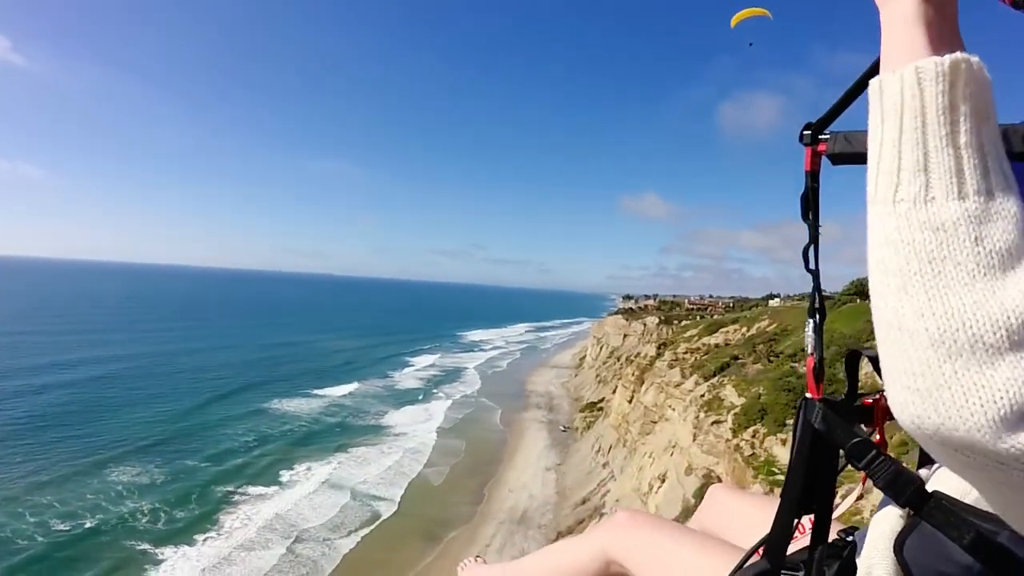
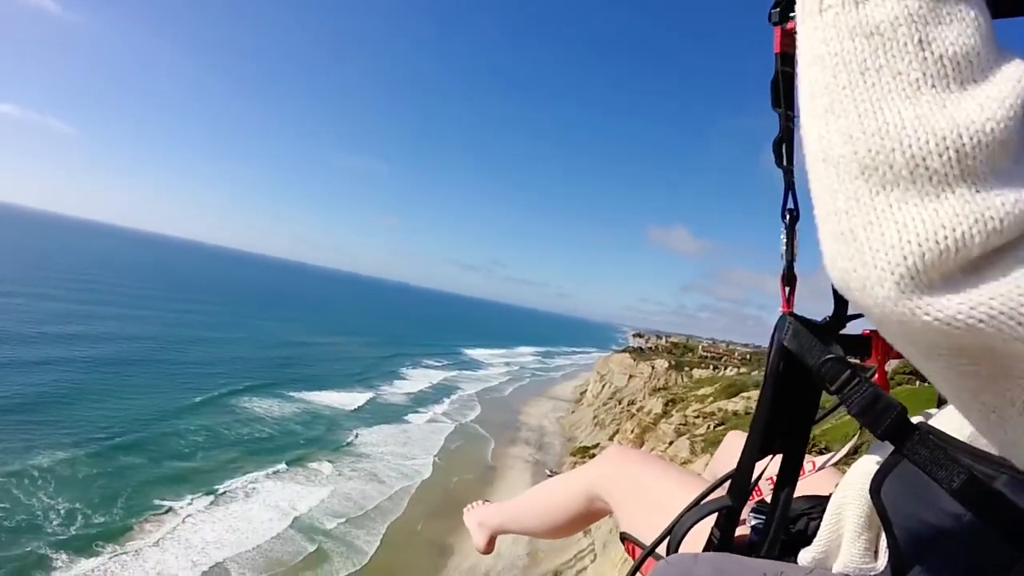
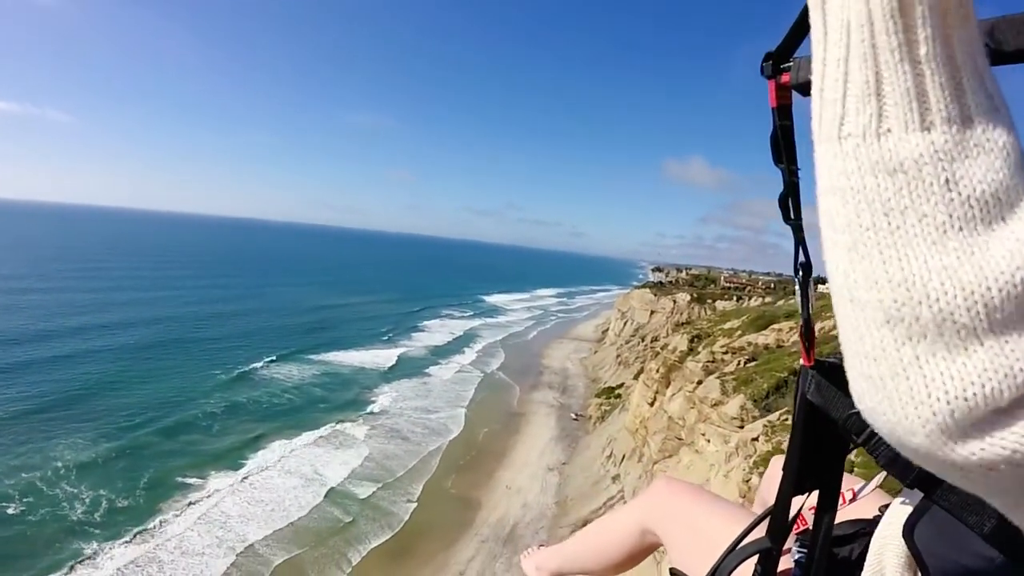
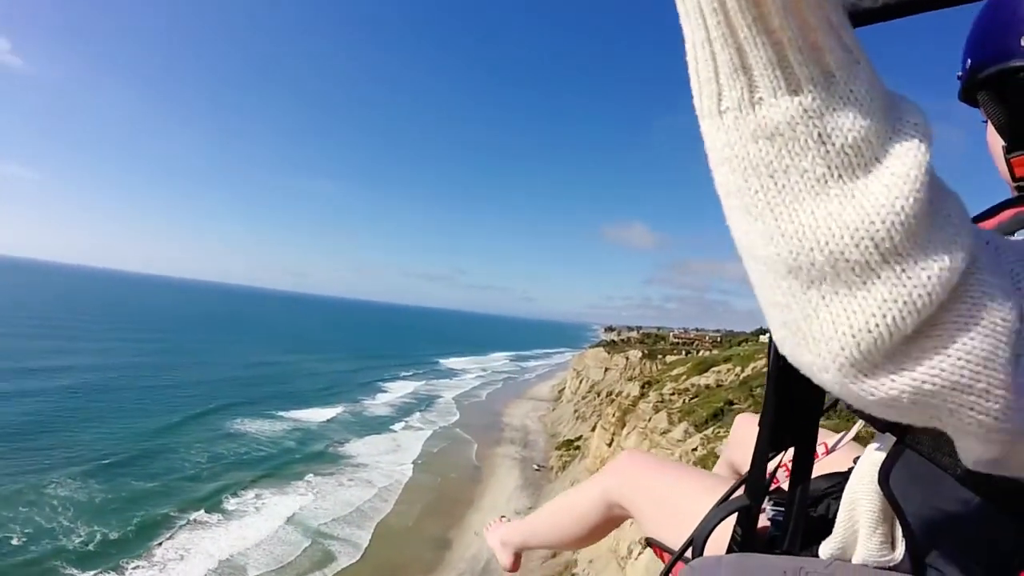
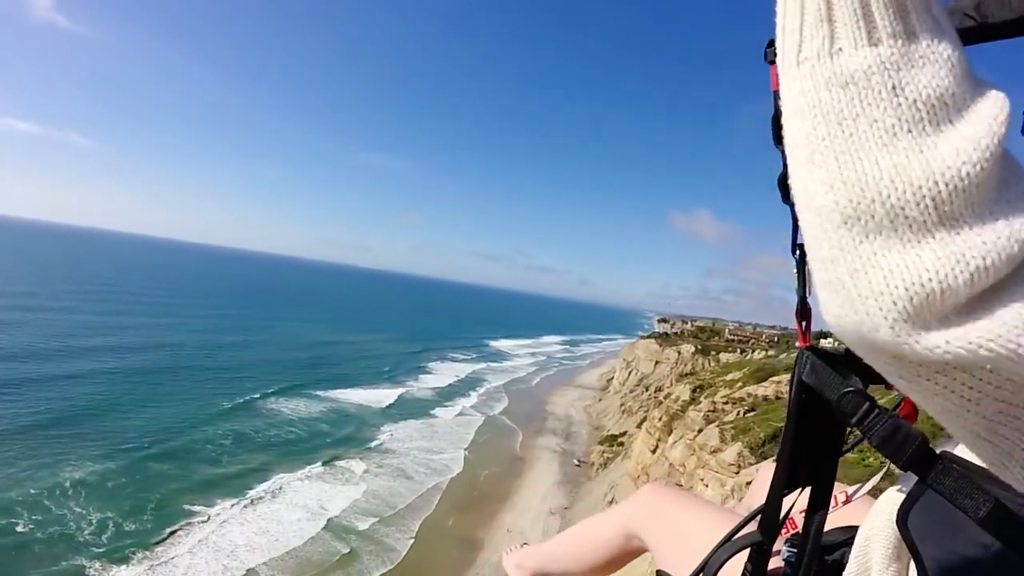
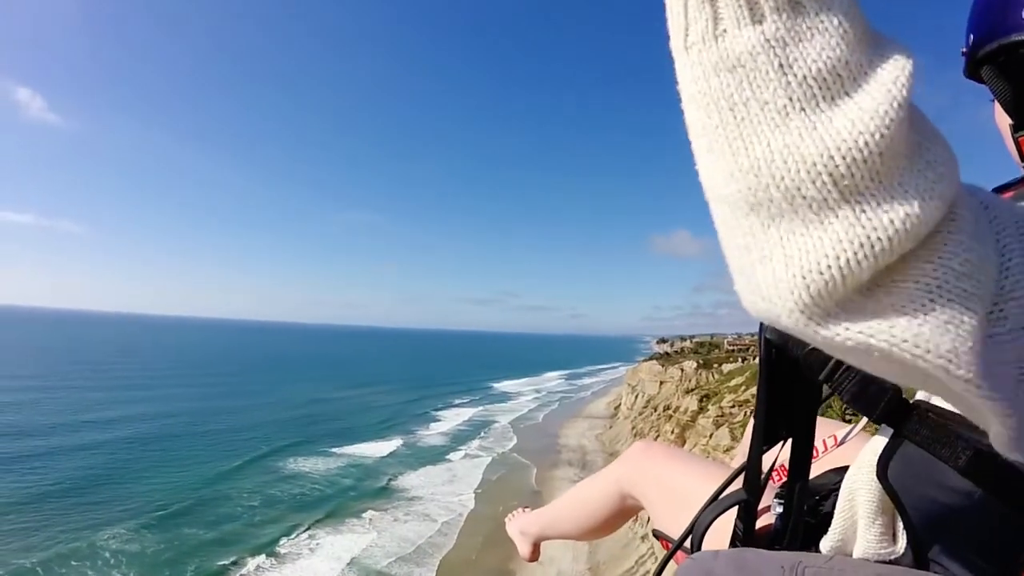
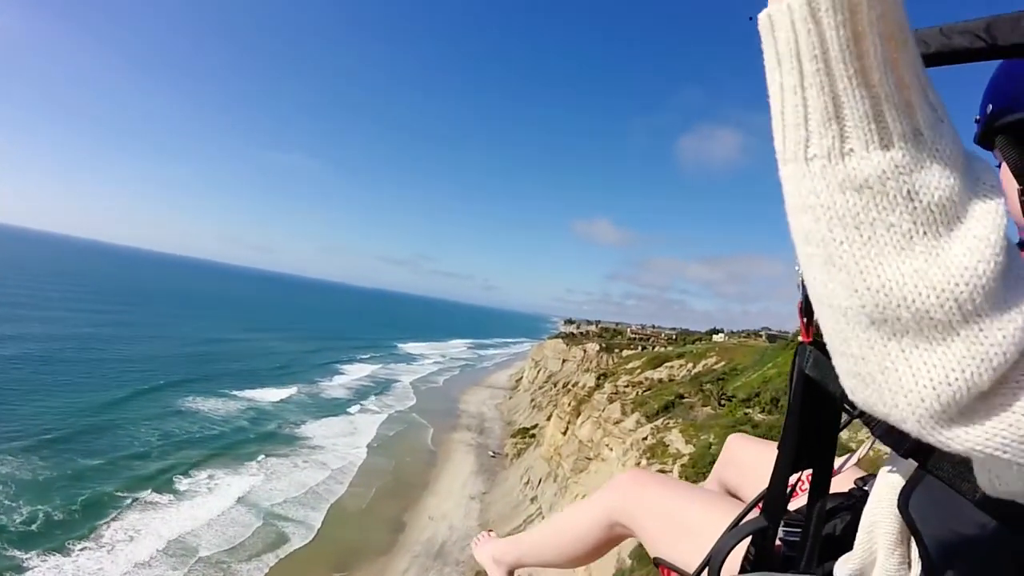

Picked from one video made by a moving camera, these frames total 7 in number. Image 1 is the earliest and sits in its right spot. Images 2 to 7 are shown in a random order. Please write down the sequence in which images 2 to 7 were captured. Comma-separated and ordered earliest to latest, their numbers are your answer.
7, 4, 6, 2, 5, 3
